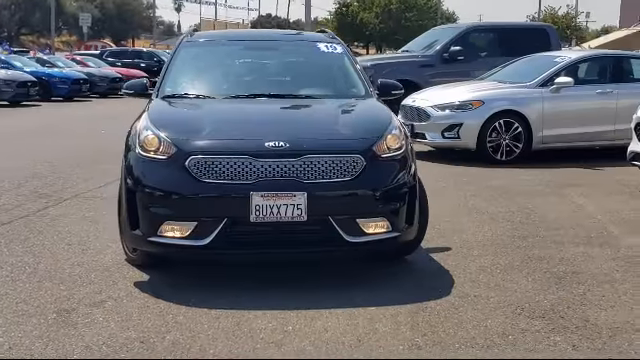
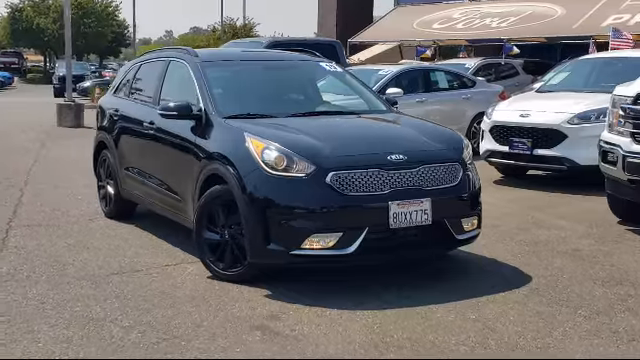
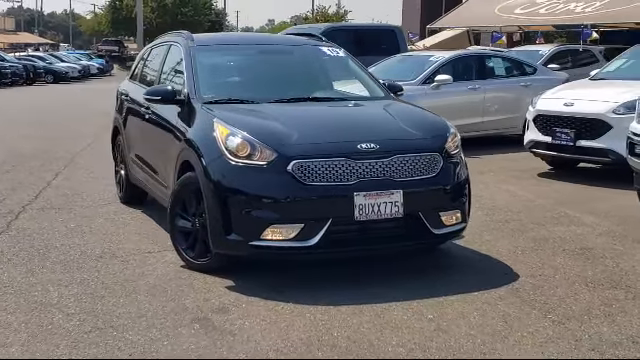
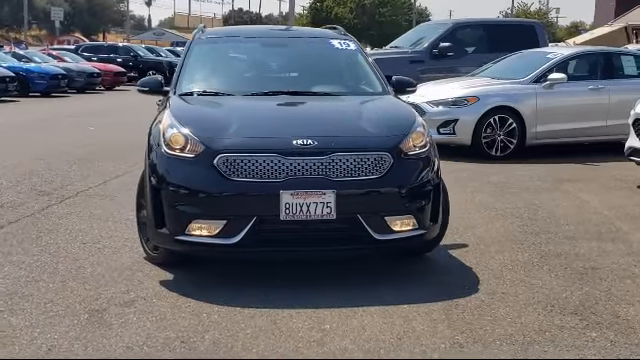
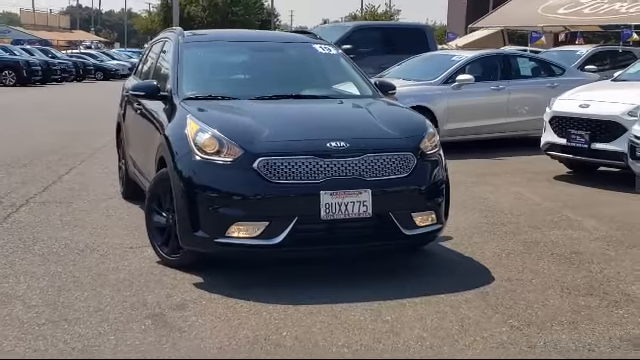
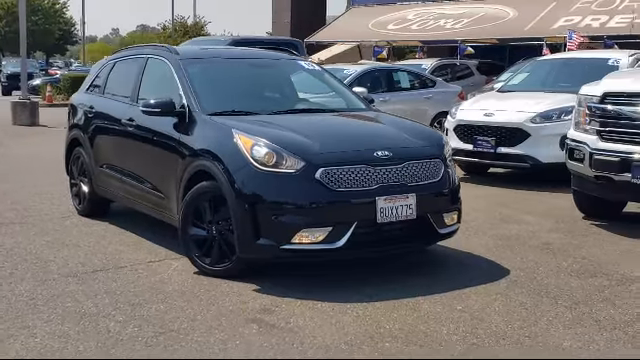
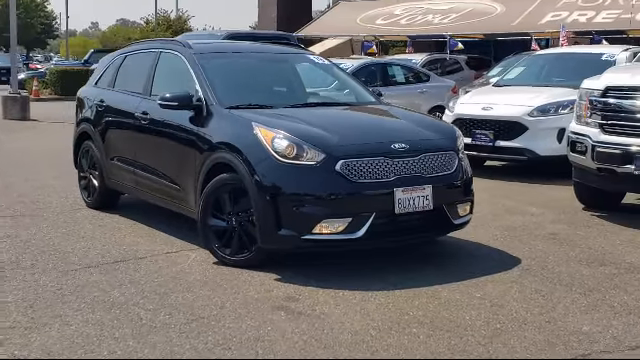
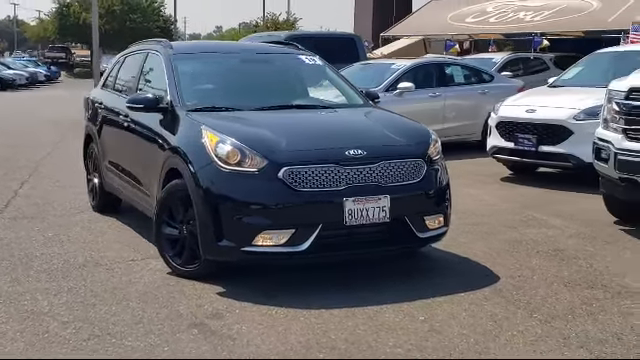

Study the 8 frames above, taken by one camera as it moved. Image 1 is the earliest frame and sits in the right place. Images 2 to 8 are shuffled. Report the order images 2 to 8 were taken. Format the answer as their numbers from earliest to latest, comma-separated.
4, 5, 3, 8, 2, 6, 7
